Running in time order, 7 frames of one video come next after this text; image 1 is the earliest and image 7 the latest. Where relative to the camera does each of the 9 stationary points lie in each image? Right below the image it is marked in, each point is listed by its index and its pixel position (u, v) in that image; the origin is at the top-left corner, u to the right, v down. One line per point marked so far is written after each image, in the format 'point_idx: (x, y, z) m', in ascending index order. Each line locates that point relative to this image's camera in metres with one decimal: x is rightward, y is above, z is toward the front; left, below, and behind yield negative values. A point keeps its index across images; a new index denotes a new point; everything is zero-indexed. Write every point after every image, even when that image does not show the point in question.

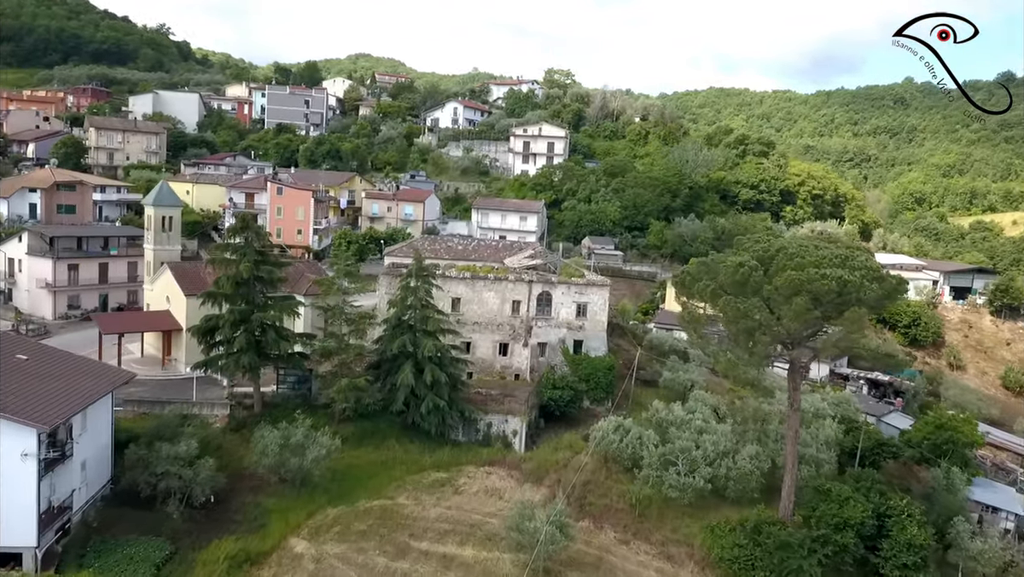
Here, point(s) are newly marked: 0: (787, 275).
0: (+6.7, +0.3, +19.5) m
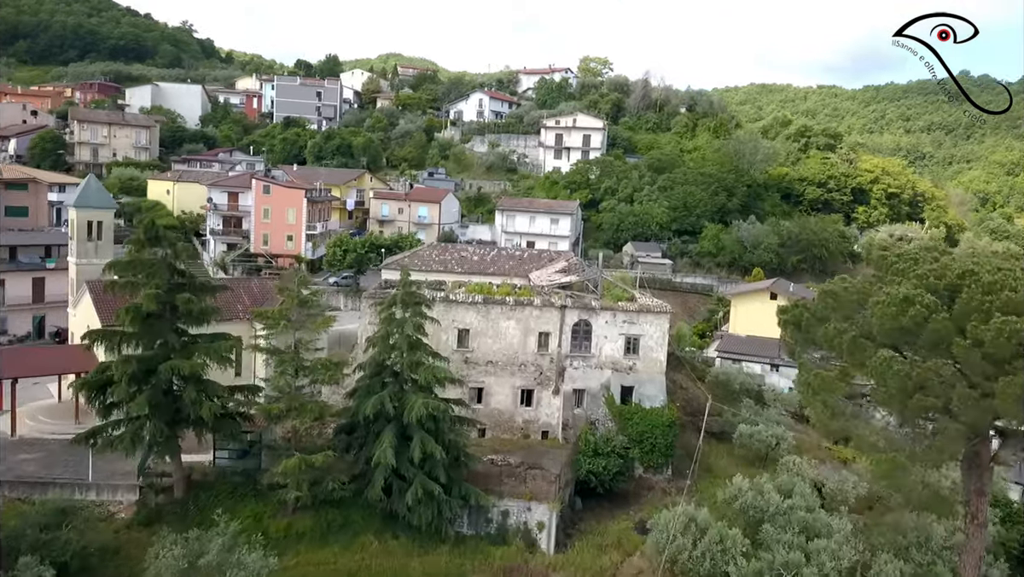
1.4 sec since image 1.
0: (+7.0, -0.5, +11.6) m
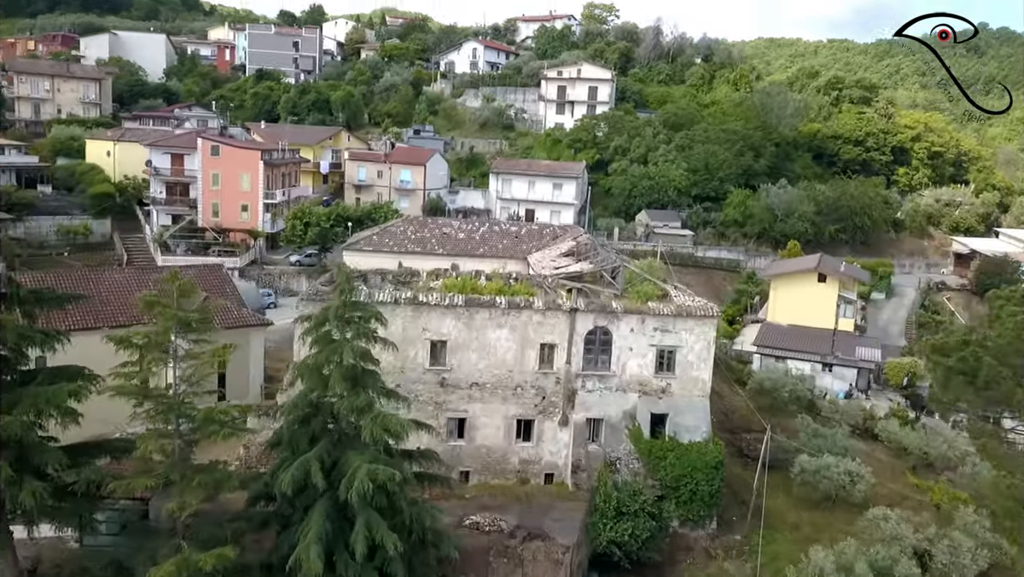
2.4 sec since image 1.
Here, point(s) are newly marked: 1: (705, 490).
0: (+6.9, -0.9, +5.6) m
1: (+4.1, -4.3, +17.0) m
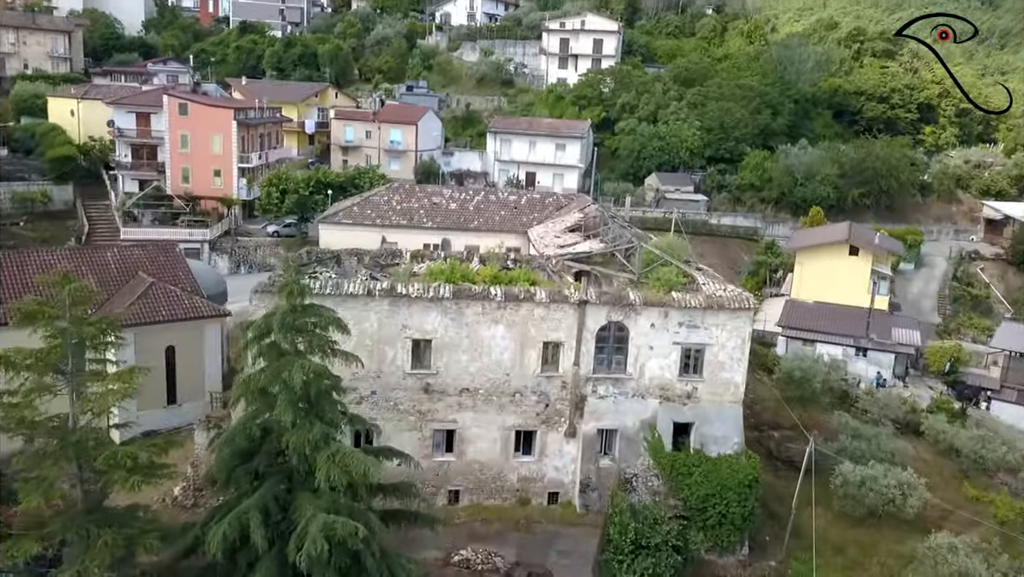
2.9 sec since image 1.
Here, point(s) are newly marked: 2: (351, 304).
0: (+6.8, -1.3, +2.9) m
1: (+4.0, -4.0, +14.4) m
2: (-2.7, -0.3, +13.7) m
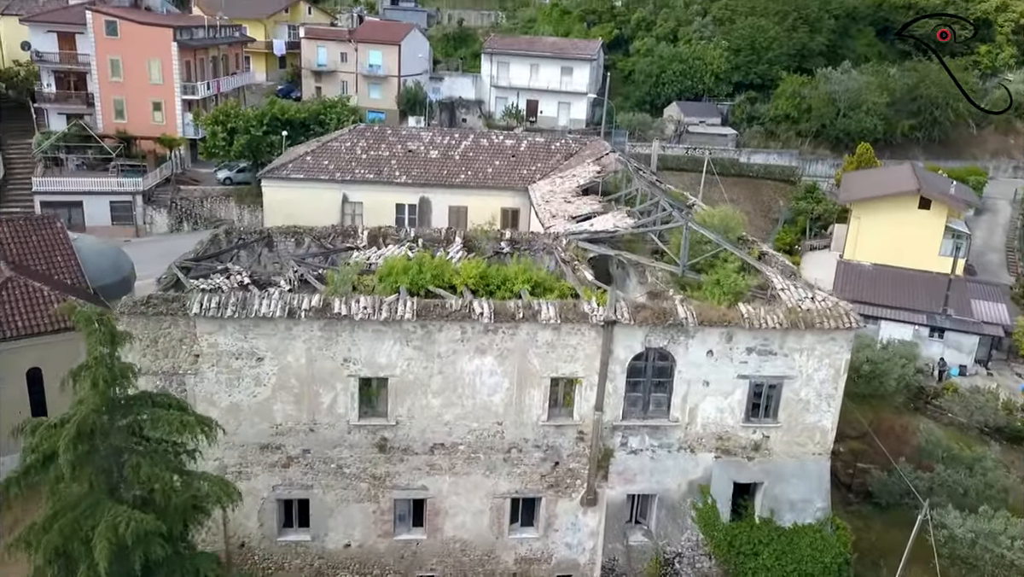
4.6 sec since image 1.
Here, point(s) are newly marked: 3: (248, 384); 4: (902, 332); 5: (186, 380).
0: (+6.7, -2.5, -1.5) m
1: (+4.0, -4.1, +10.2) m
2: (-2.8, -0.5, +9.2) m
3: (-3.1, -1.1, +9.4) m
4: (+9.6, -1.0, +19.8) m
5: (-3.8, -1.1, +9.3) m
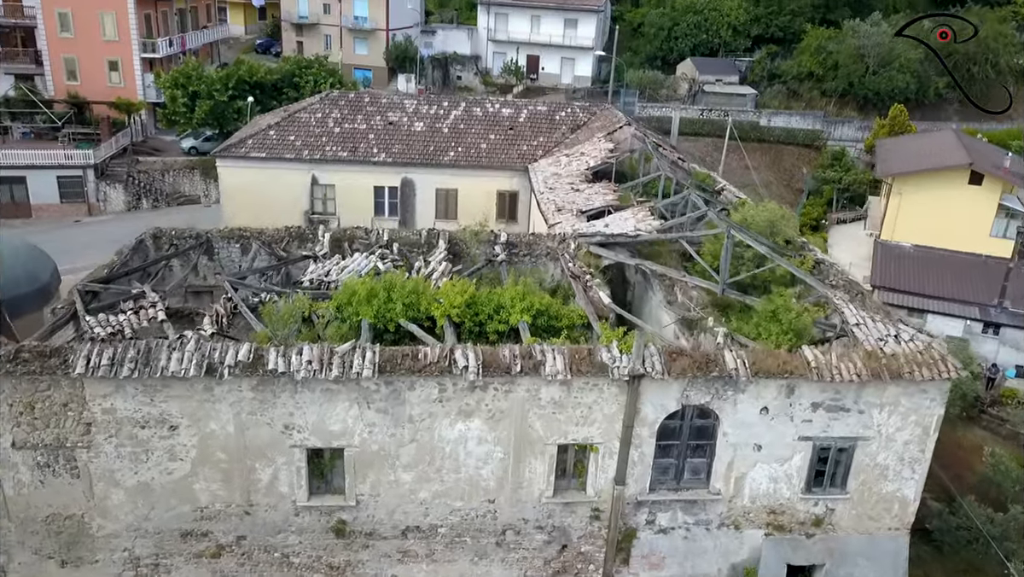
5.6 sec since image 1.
0: (+6.7, -3.5, -3.7) m
1: (+3.9, -4.5, +8.1) m
2: (-2.9, -0.9, +6.9) m
3: (-3.1, -1.5, +7.2) m
4: (+9.6, -0.8, +17.5) m
5: (-3.8, -1.5, +7.1) m
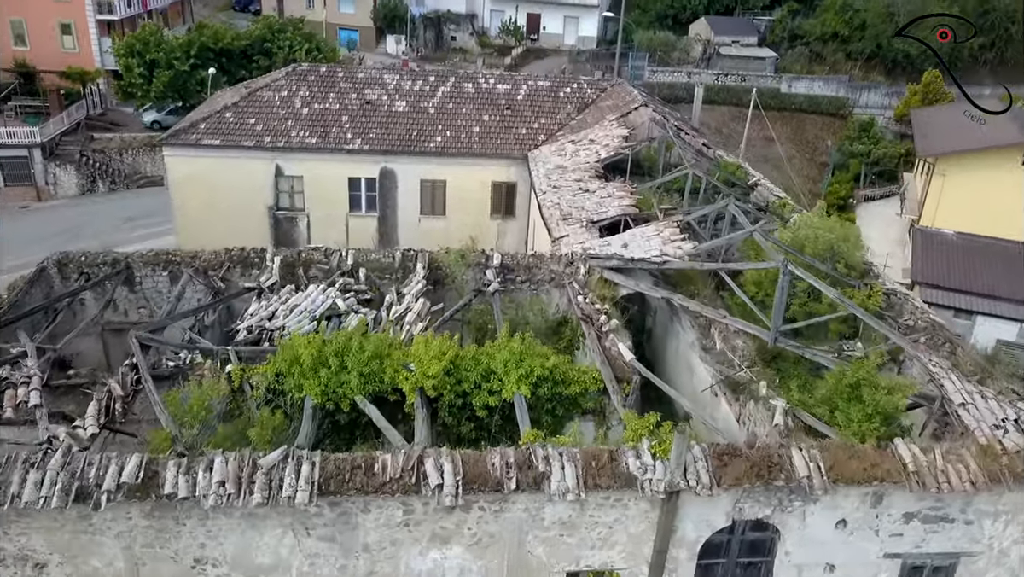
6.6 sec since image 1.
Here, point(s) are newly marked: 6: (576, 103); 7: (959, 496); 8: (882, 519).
0: (+6.6, -4.7, -5.4) m
1: (+3.9, -4.9, +6.4) m
2: (-2.9, -1.5, +5.0) m
3: (-3.2, -2.1, +5.3) m
4: (+9.5, -0.8, +15.5) m
5: (-3.9, -2.0, +5.2) m
6: (+1.1, +3.2, +13.6) m
7: (+3.2, -1.5, +5.7) m
8: (+2.6, -1.6, +5.7) m
